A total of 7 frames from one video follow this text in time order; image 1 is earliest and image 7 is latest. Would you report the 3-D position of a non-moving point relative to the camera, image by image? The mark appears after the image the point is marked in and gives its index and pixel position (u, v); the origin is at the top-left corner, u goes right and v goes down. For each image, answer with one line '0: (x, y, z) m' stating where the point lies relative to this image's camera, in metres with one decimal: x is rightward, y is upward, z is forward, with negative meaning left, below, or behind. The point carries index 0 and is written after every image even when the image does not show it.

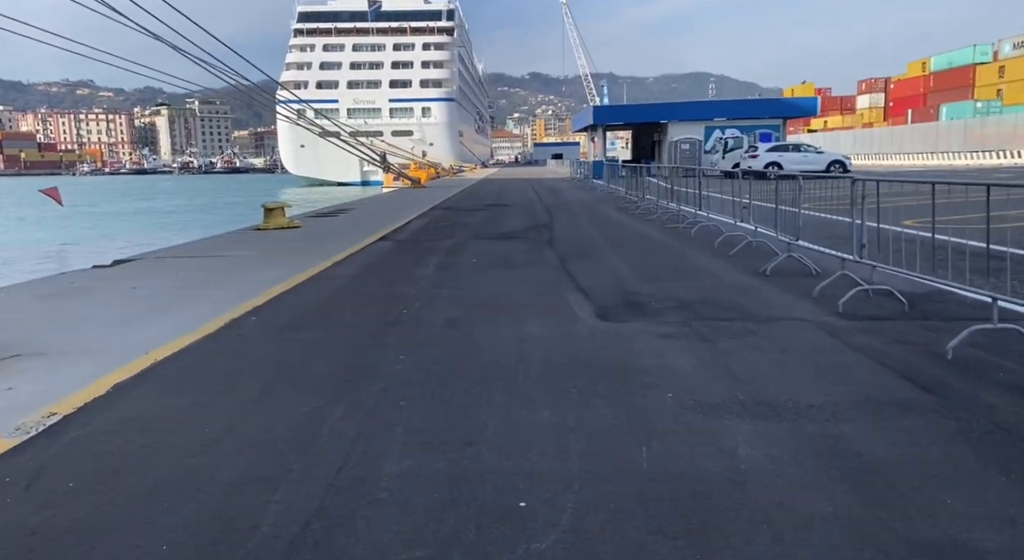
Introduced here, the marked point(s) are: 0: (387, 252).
0: (-2.2, +0.5, +14.1) m
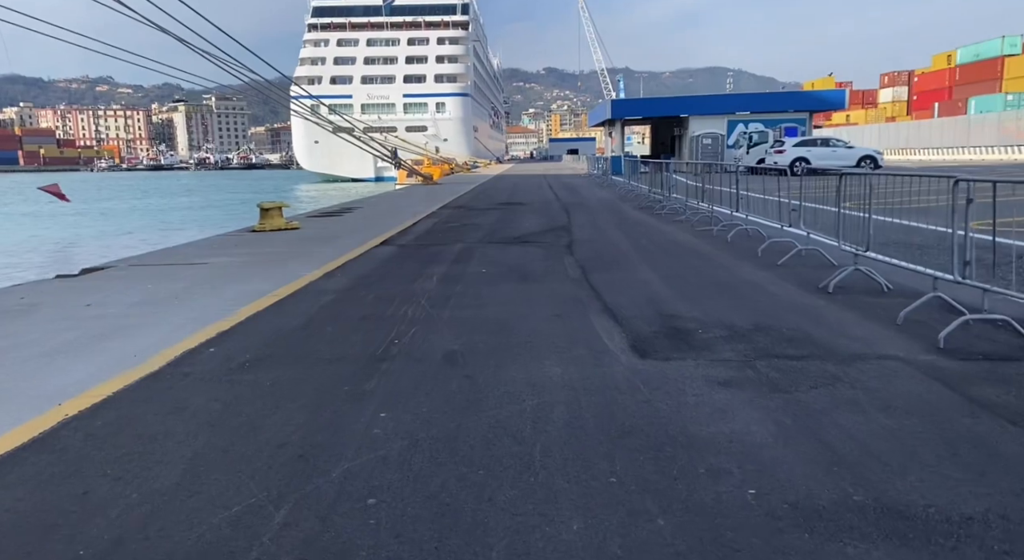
0: (-2.0, +0.3, +12.6) m
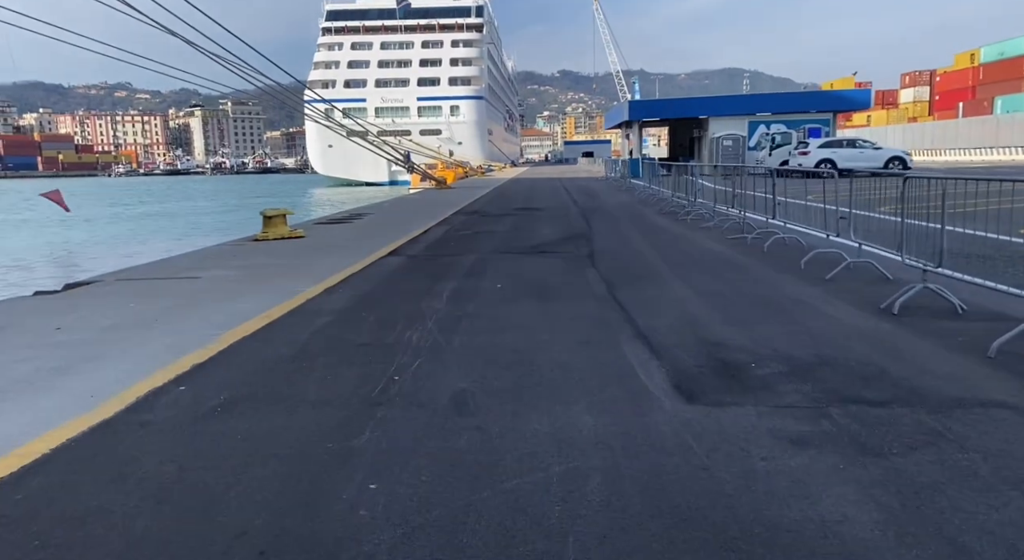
0: (-1.7, +0.1, +11.7) m
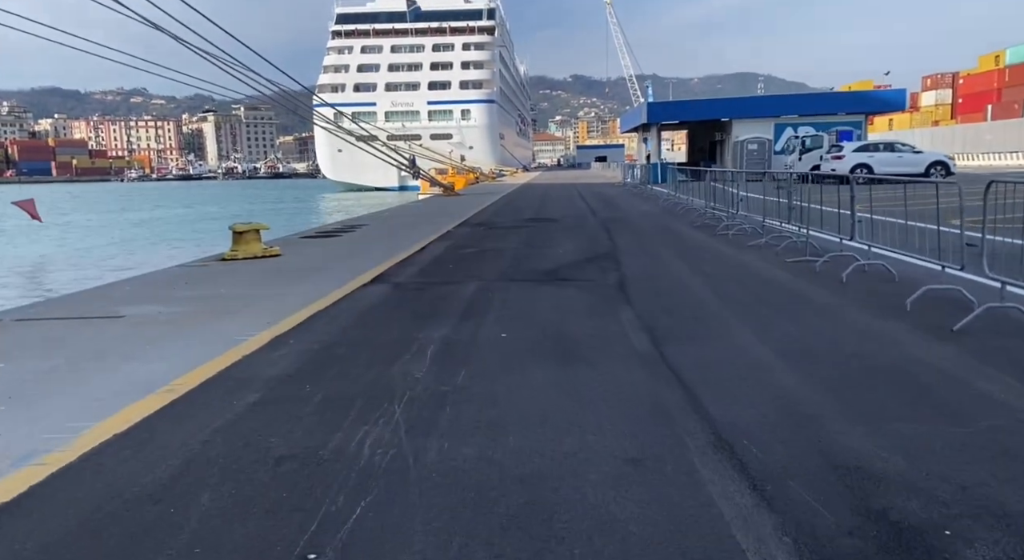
0: (-1.6, -0.3, +9.2) m
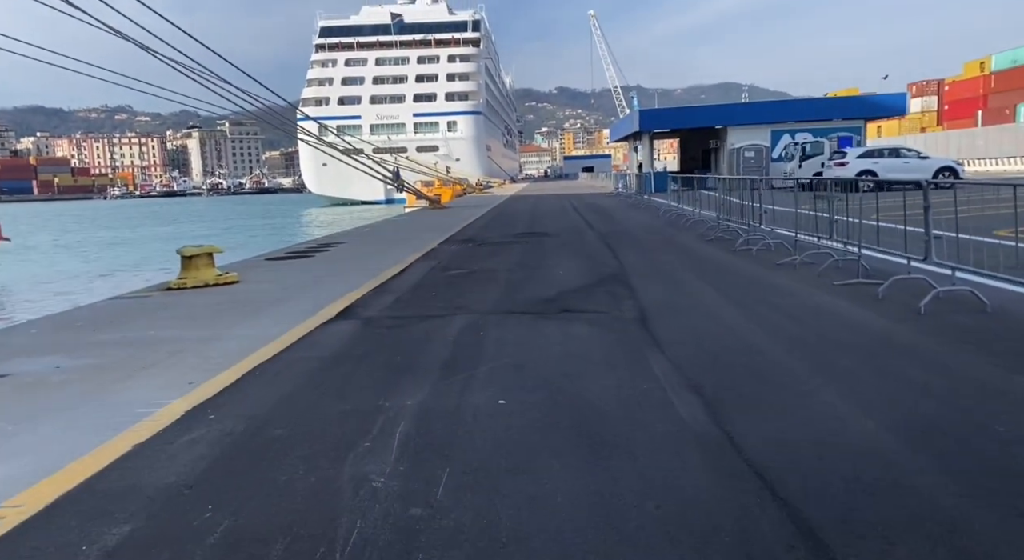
0: (-1.6, -0.7, +7.2) m
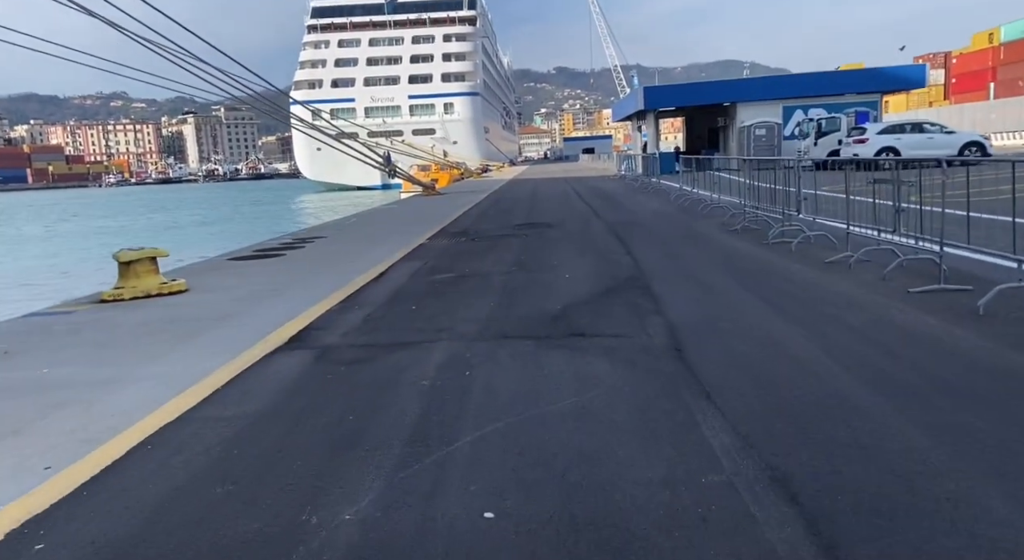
0: (-1.7, -0.9, +5.3) m
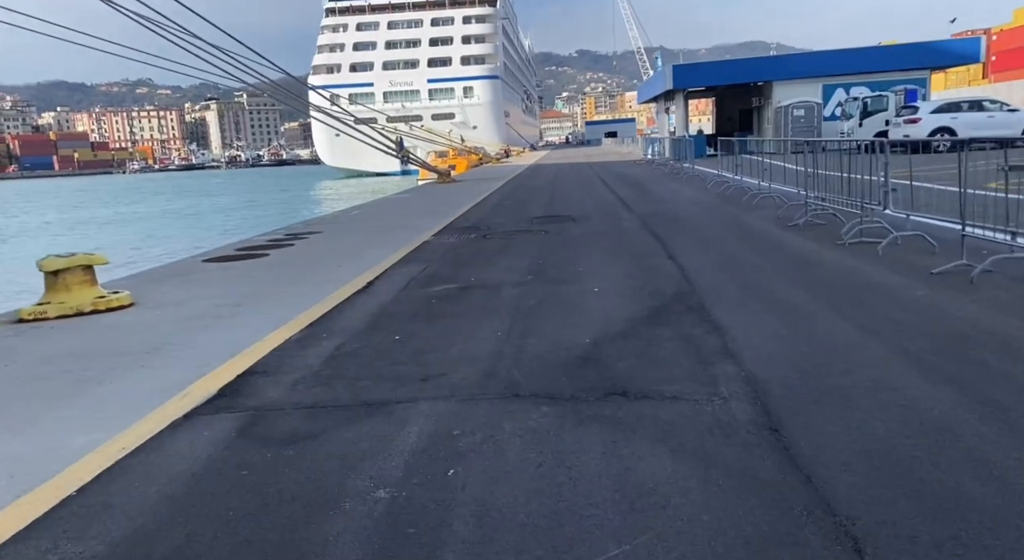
0: (-1.6, -1.1, +3.3) m
